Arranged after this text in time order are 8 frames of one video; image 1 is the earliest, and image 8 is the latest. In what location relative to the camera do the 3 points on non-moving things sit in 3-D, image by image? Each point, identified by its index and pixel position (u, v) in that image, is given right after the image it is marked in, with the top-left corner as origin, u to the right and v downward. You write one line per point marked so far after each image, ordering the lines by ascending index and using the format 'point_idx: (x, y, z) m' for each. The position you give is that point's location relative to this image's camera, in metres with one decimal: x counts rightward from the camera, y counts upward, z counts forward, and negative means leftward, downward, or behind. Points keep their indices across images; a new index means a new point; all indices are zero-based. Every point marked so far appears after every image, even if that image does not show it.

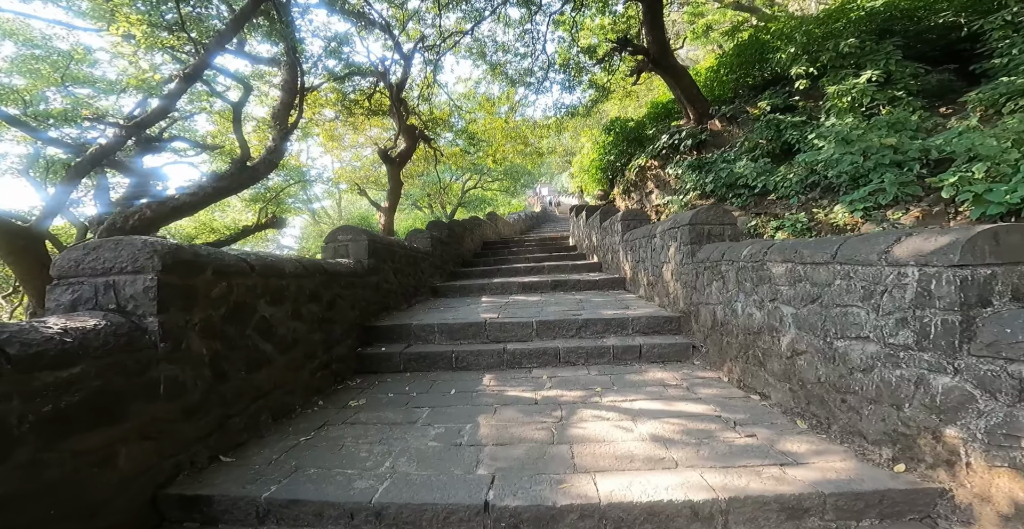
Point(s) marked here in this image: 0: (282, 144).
0: (-3.9, +1.9, +7.6) m
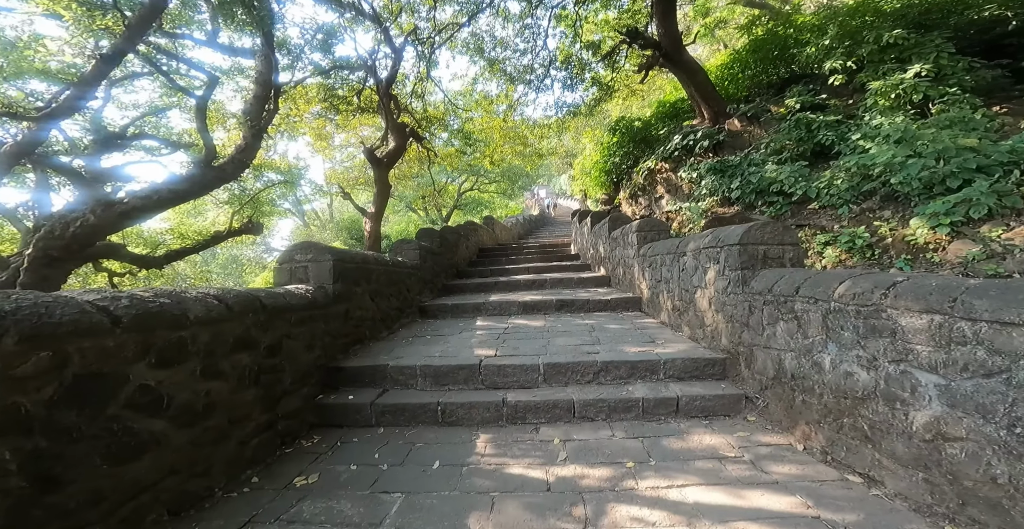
0: (-3.9, +1.8, +6.8) m
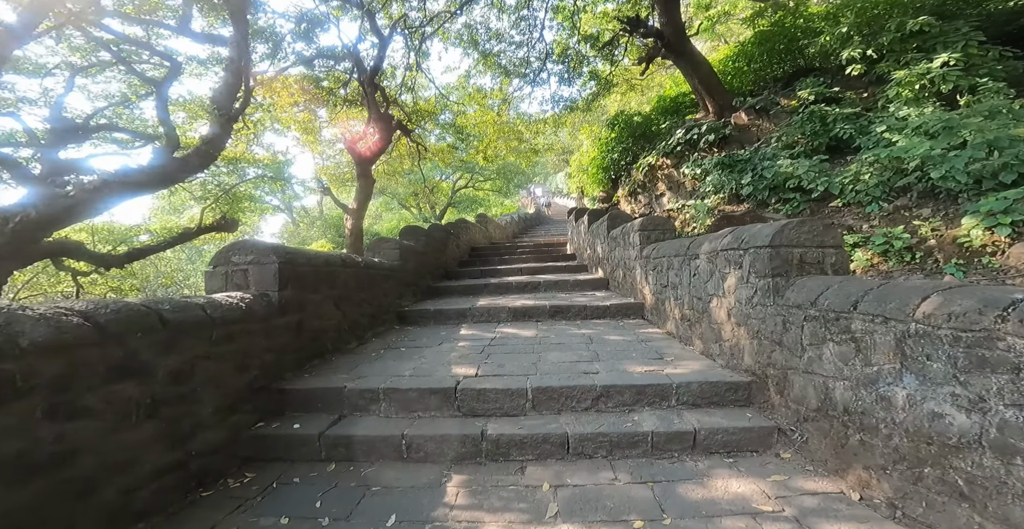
0: (-4.0, +1.8, +6.2) m
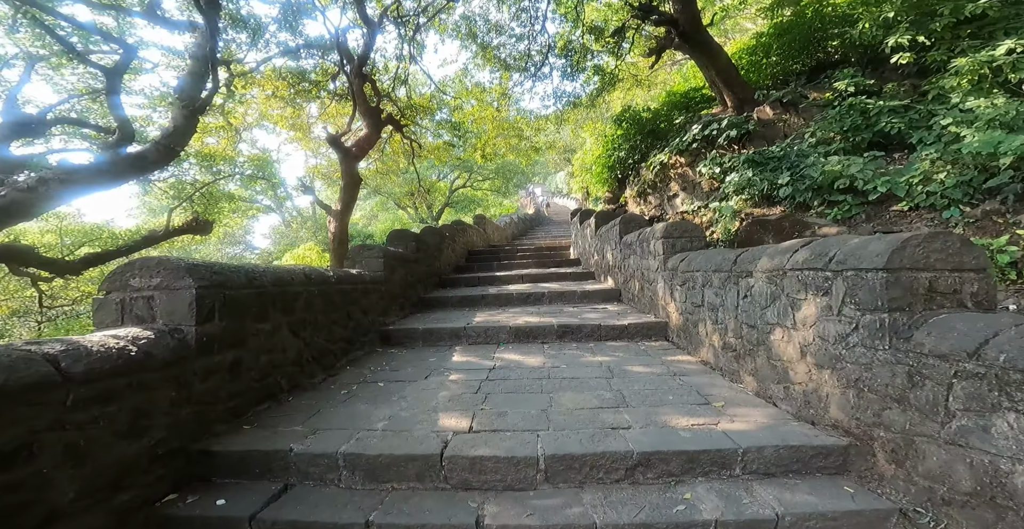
0: (-4.0, +1.7, +5.6) m
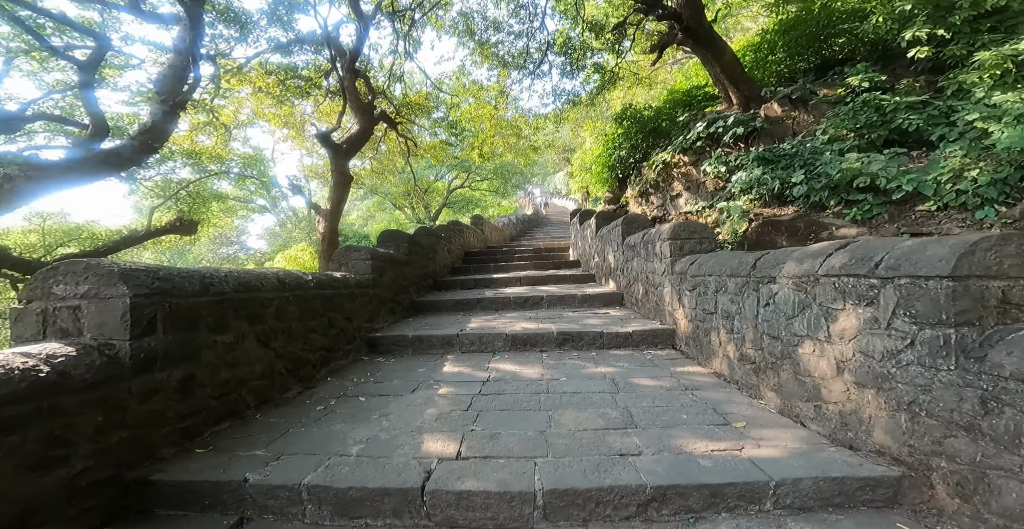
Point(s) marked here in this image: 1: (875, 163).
0: (-4.0, +1.7, +5.3) m
1: (+2.9, +0.8, +3.6) m
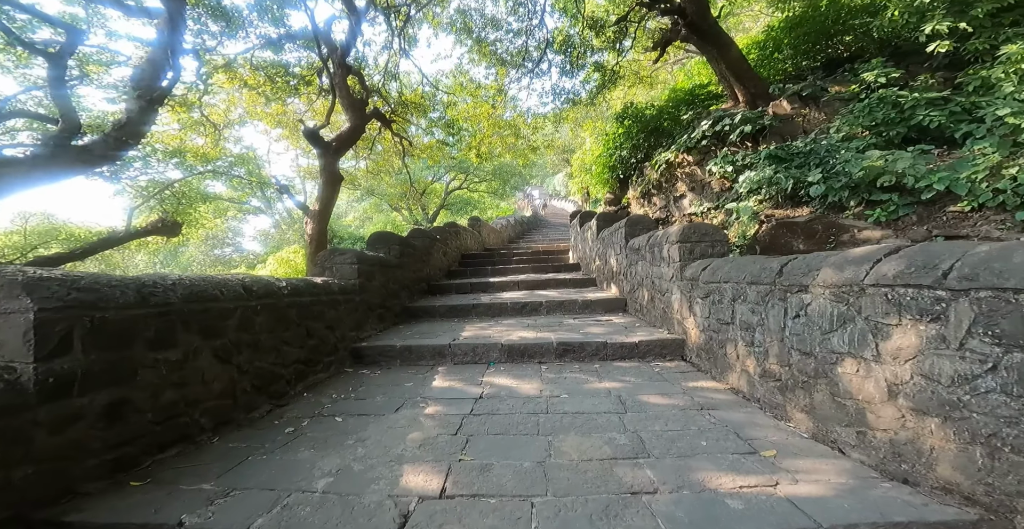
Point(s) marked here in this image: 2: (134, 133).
0: (-4.0, +1.6, +5.0) m
1: (+2.8, +0.8, +3.3) m
2: (-4.1, +1.4, +5.0) m
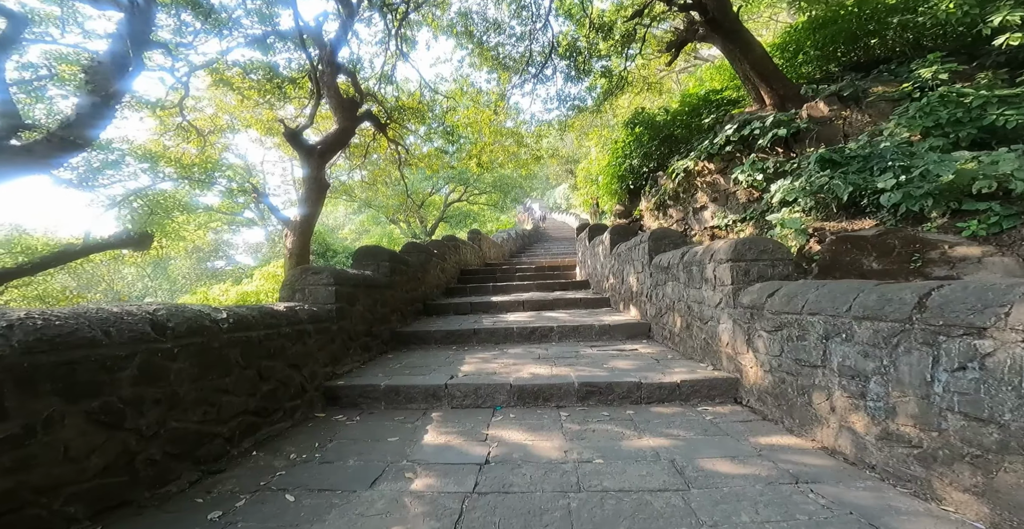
0: (-3.9, +1.5, +4.4) m
1: (+2.9, +0.6, +2.7) m
2: (-4.1, +1.3, +4.4) m
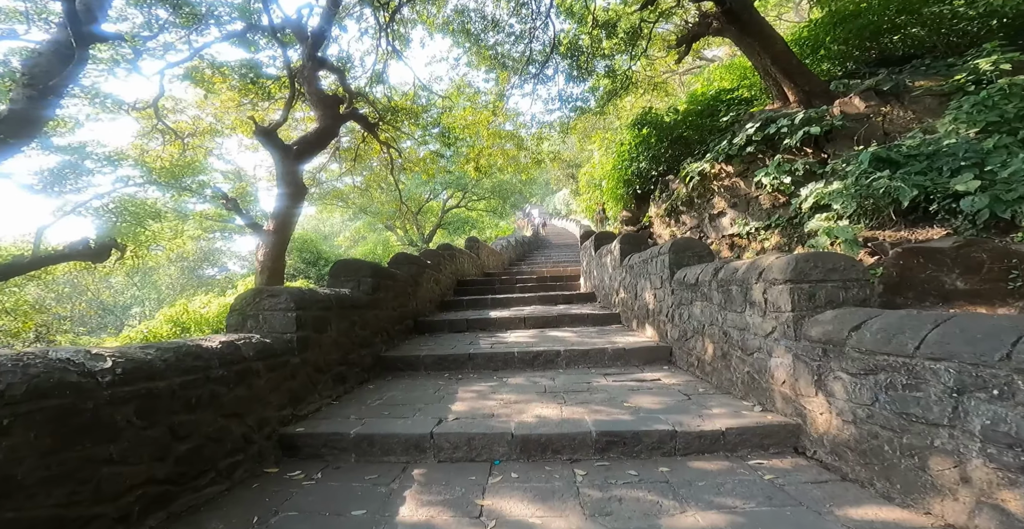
0: (-3.9, +1.3, +3.8) m
1: (+2.9, +0.5, +2.2) m
2: (-4.1, +1.2, +3.8) m
